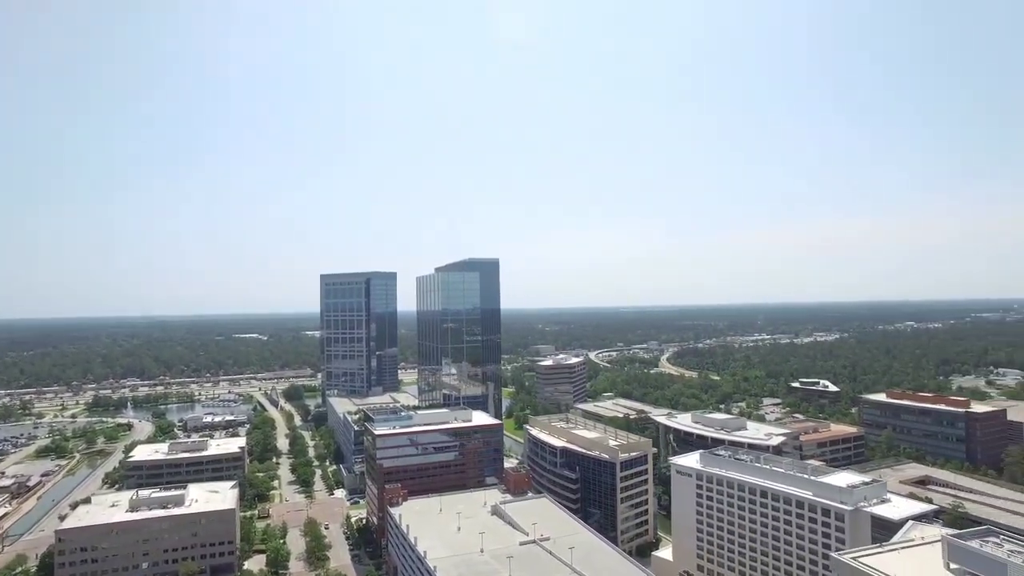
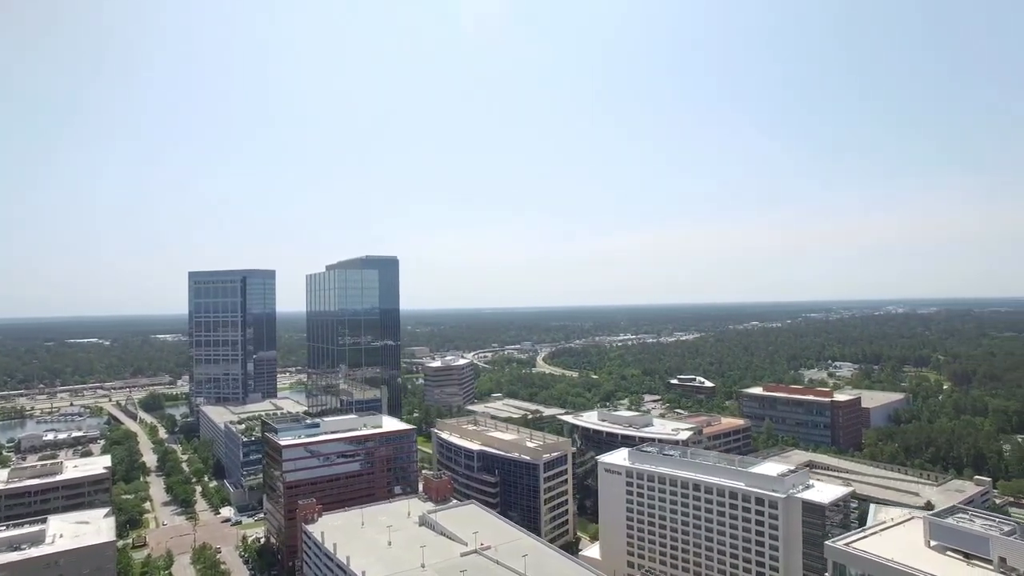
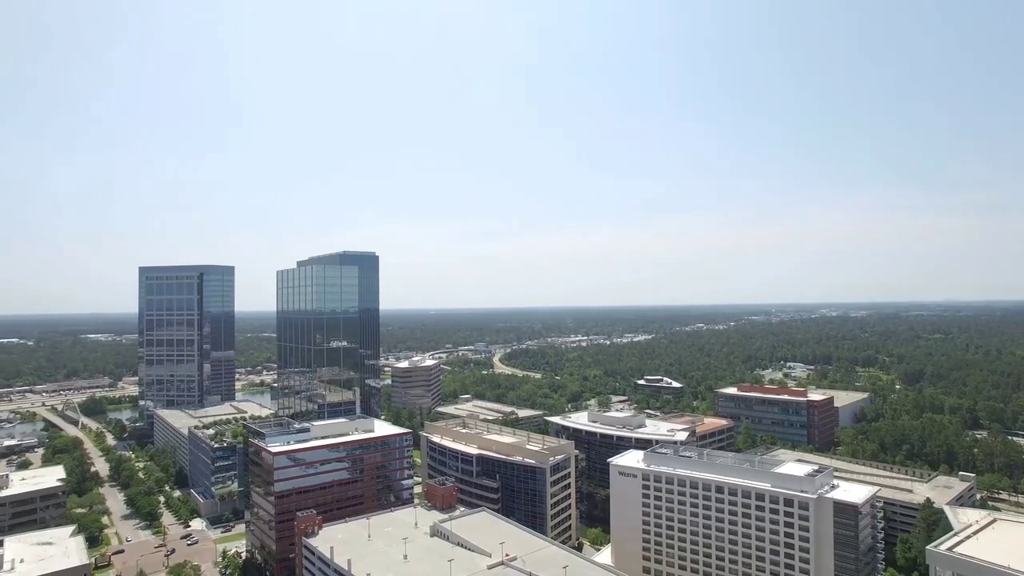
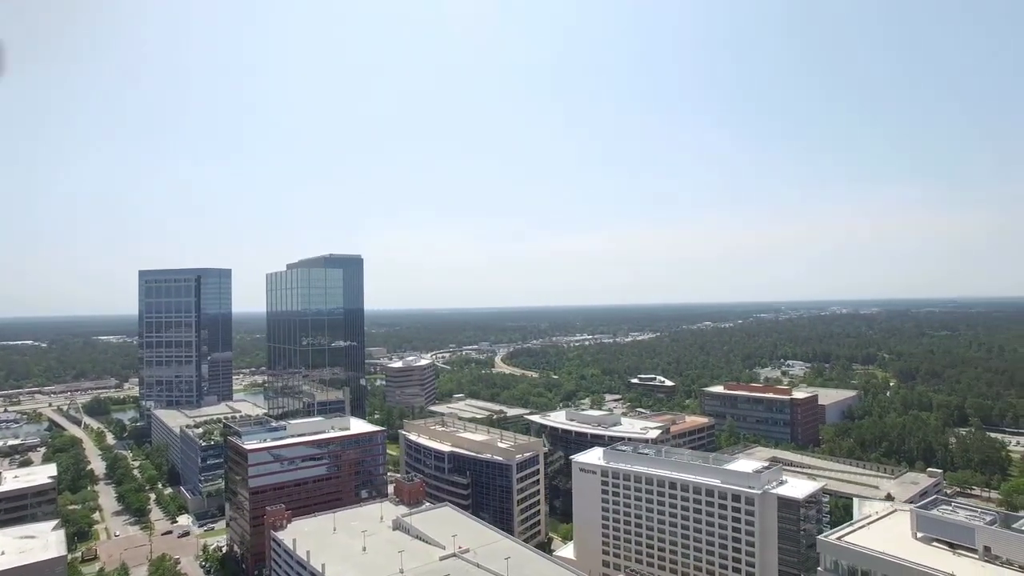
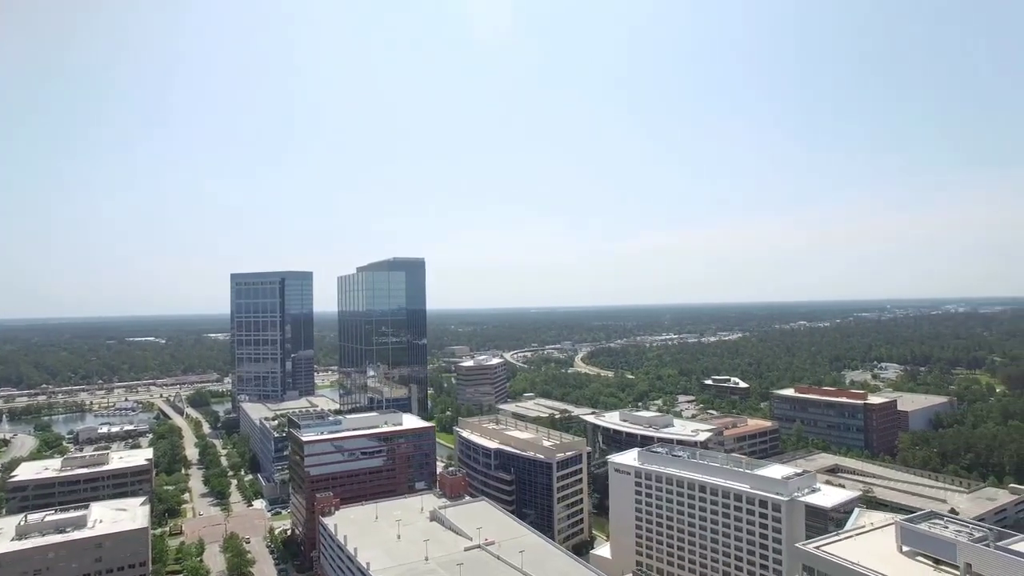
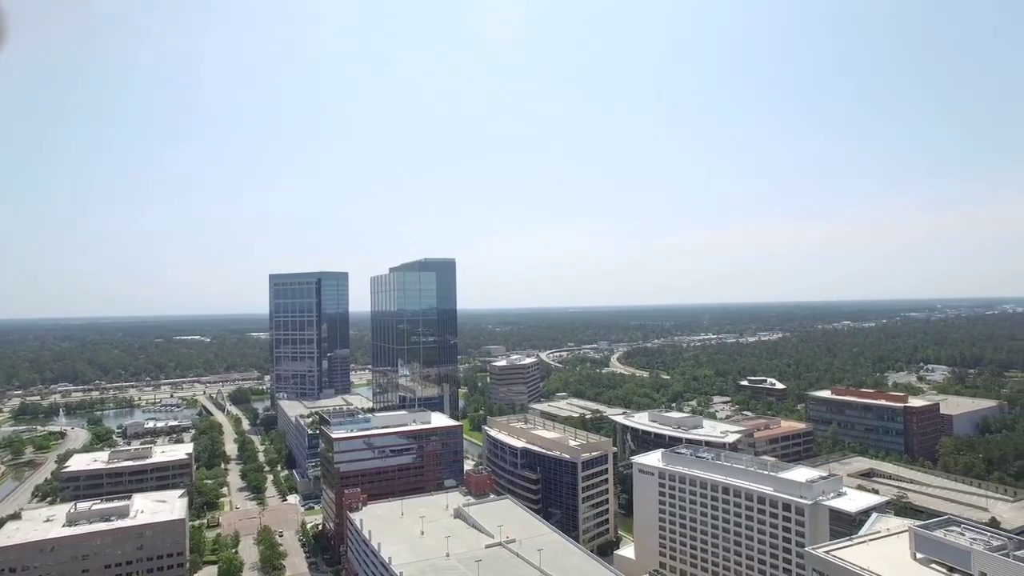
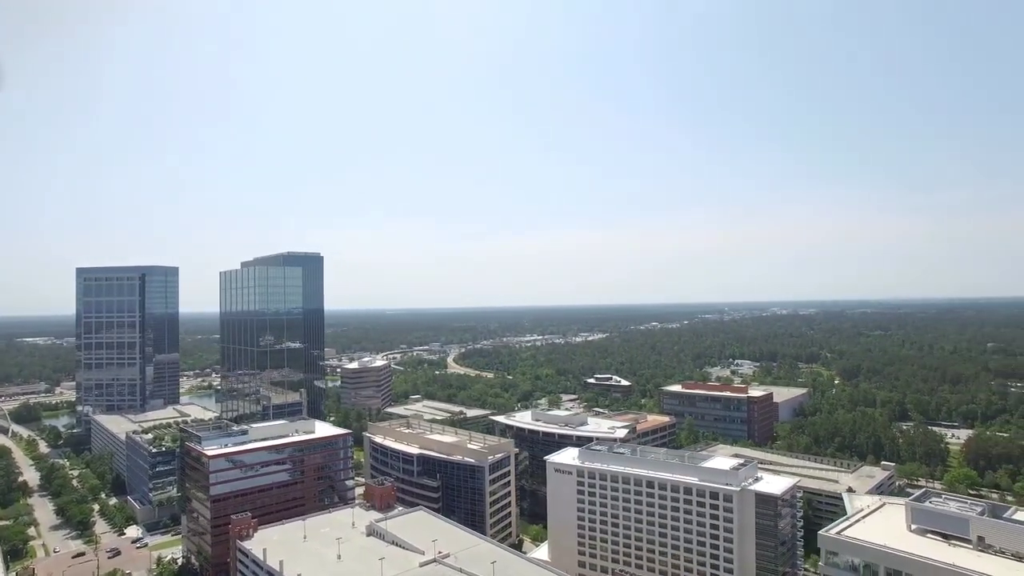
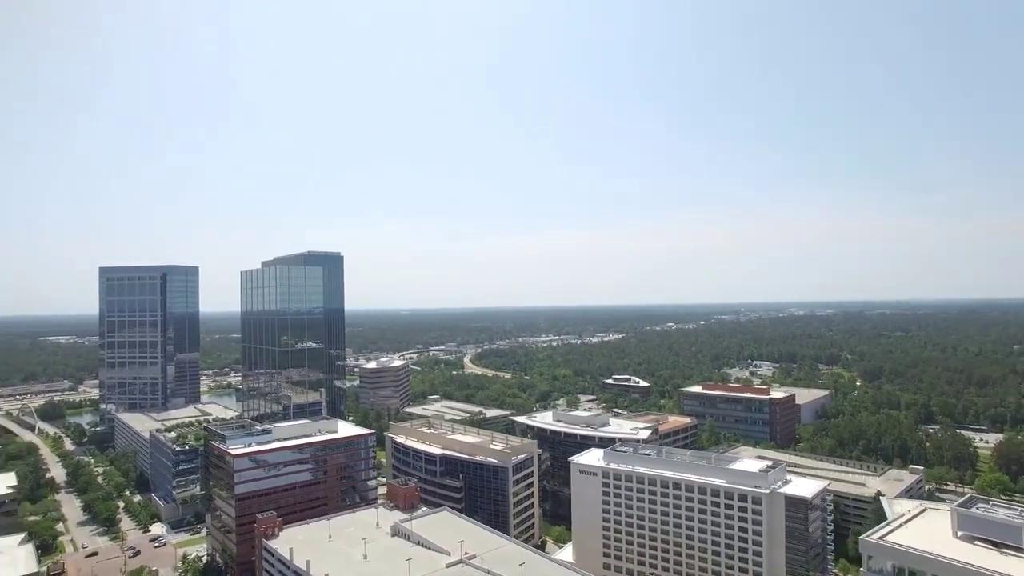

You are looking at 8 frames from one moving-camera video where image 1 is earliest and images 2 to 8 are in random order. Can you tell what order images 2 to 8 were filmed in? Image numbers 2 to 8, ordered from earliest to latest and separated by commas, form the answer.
6, 5, 2, 4, 7, 8, 3
